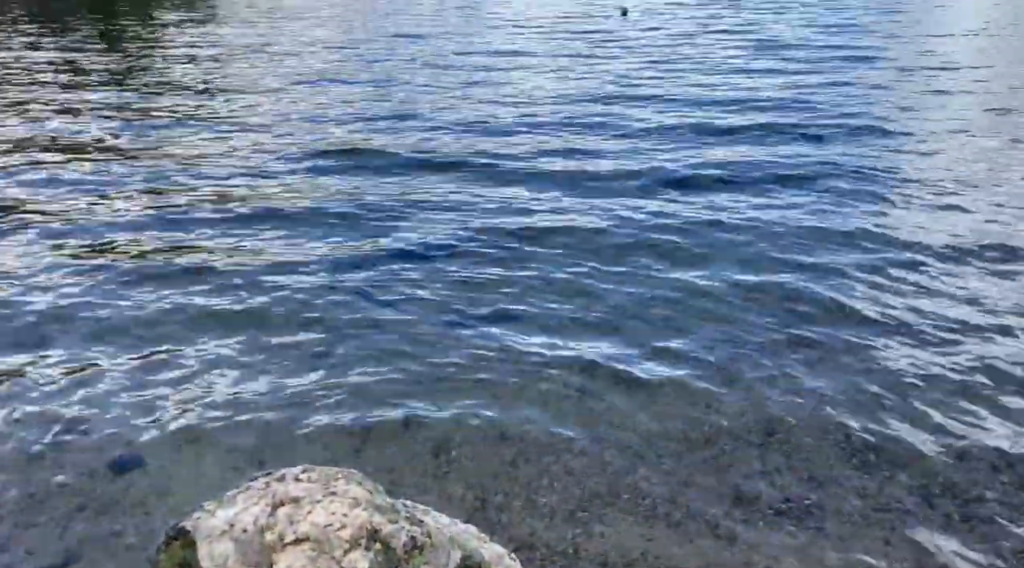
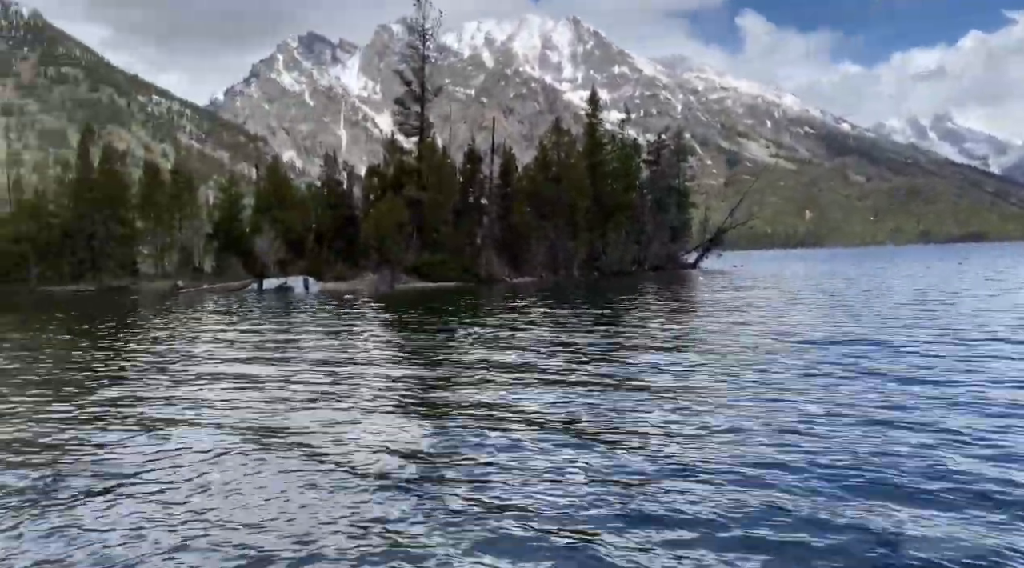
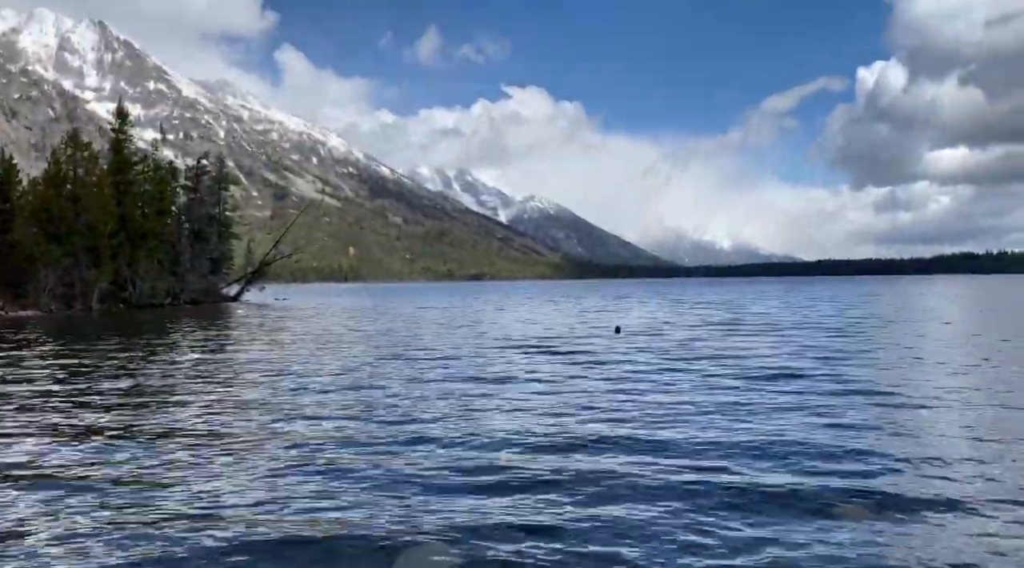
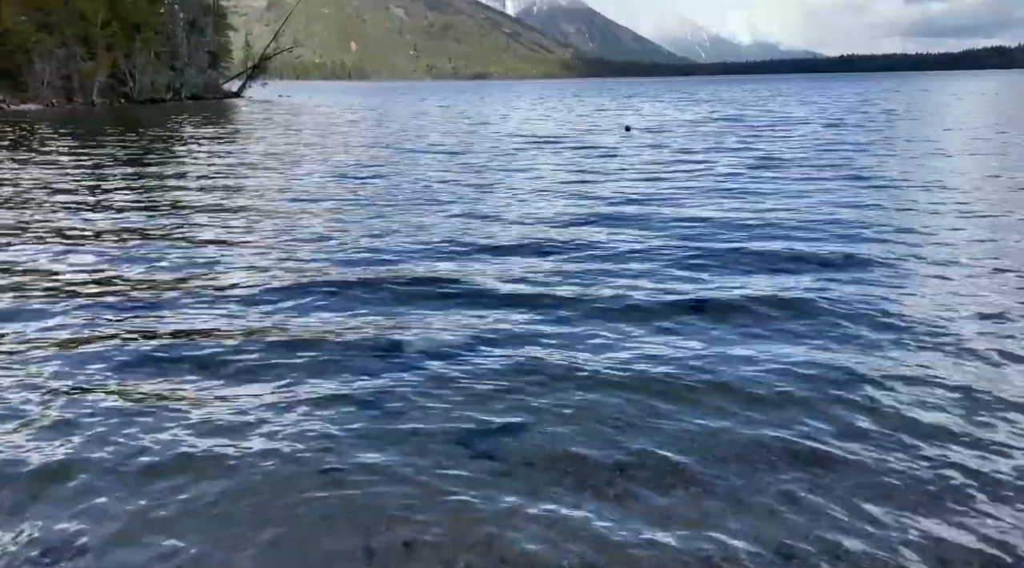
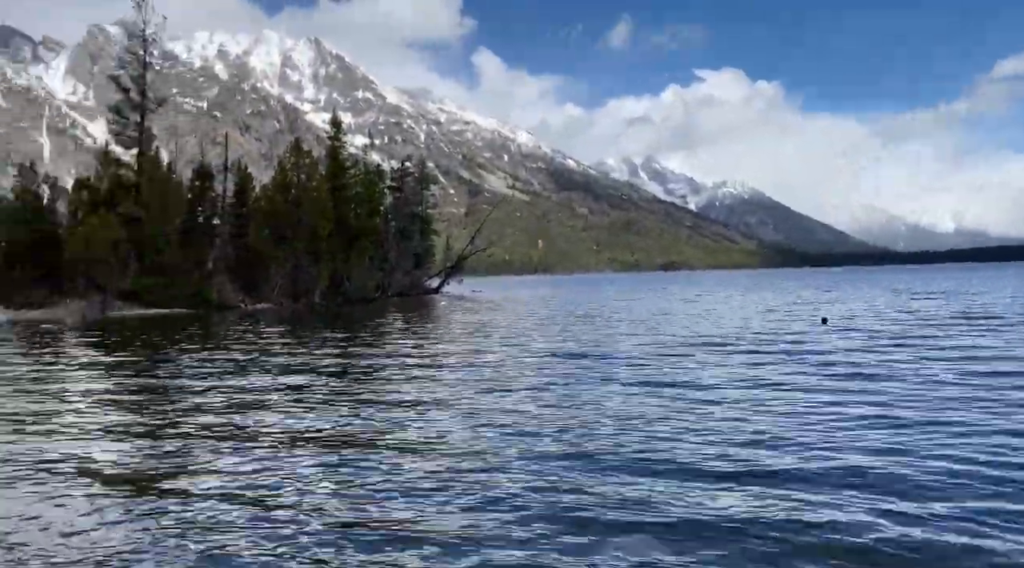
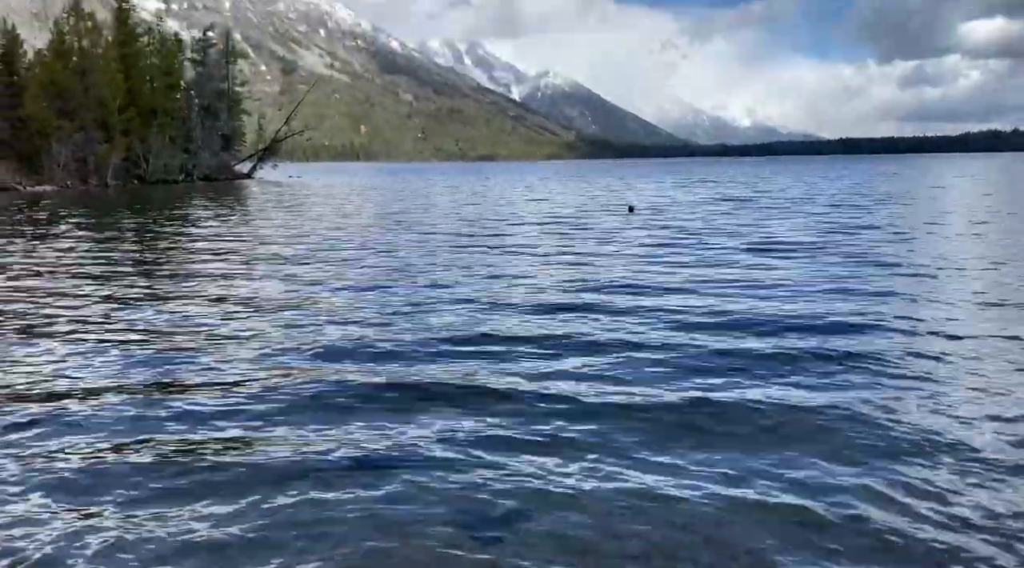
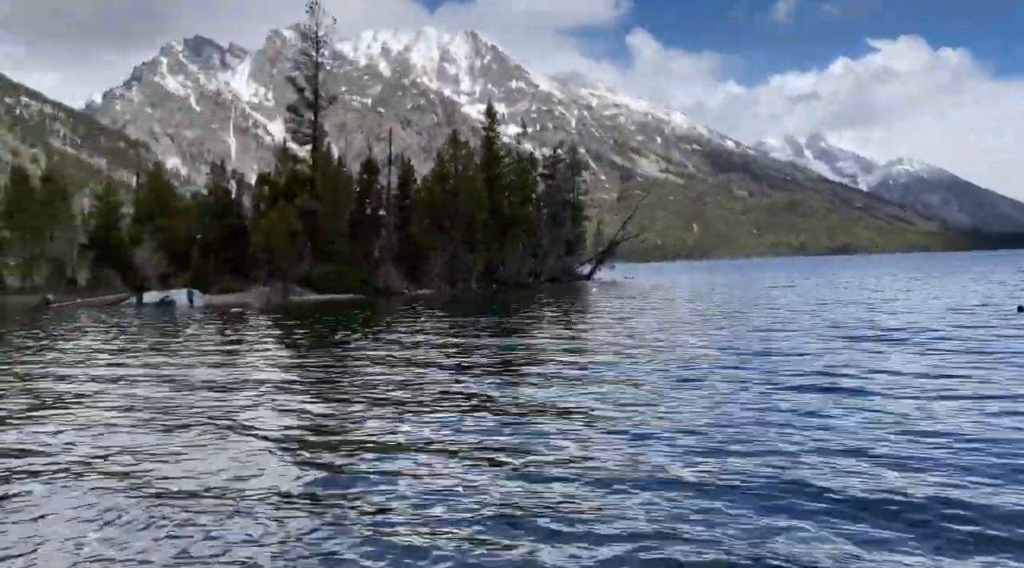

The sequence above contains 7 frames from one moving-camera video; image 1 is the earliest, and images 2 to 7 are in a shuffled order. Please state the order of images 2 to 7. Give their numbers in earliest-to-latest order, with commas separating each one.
4, 6, 3, 5, 7, 2
